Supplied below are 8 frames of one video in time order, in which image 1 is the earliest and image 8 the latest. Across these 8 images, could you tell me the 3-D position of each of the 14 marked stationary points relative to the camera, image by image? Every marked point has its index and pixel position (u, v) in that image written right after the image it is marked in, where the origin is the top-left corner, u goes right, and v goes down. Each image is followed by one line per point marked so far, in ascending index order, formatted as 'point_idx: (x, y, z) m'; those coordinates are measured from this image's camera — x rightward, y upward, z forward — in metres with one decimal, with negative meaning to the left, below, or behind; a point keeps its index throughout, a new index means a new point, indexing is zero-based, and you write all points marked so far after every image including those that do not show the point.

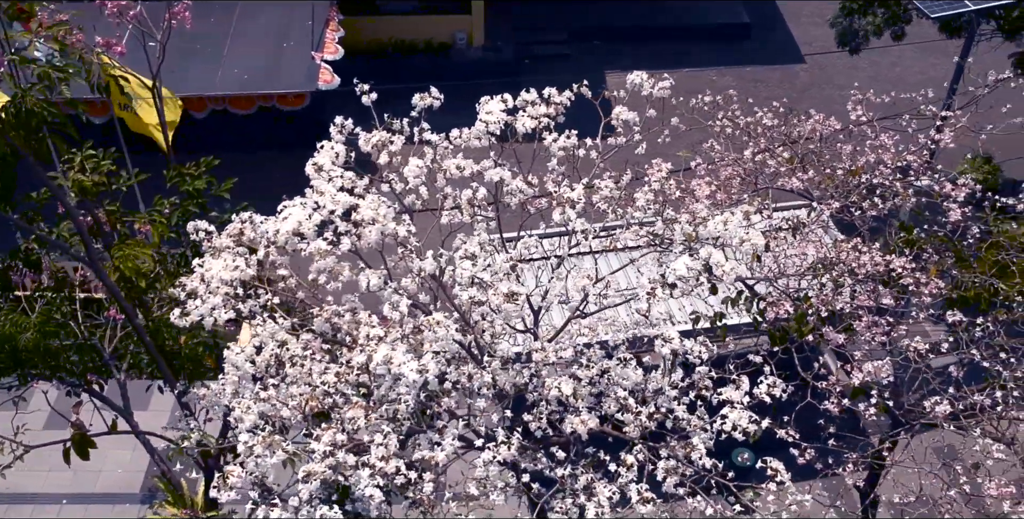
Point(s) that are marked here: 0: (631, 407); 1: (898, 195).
0: (+0.8, -0.9, +6.4) m
1: (+3.2, +0.6, +8.5) m
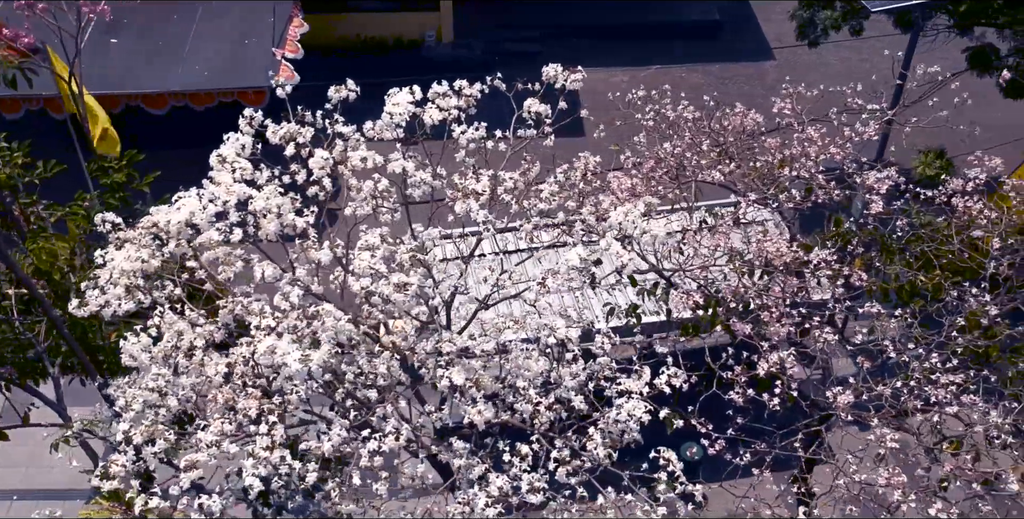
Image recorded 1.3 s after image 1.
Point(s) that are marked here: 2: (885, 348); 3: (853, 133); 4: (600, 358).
0: (+0.1, -0.9, +6.4) m
1: (+2.6, +0.6, +8.5) m
2: (+2.7, -0.6, +7.4) m
3: (+3.0, +1.1, +8.9) m
4: (+0.6, -0.6, +6.7) m
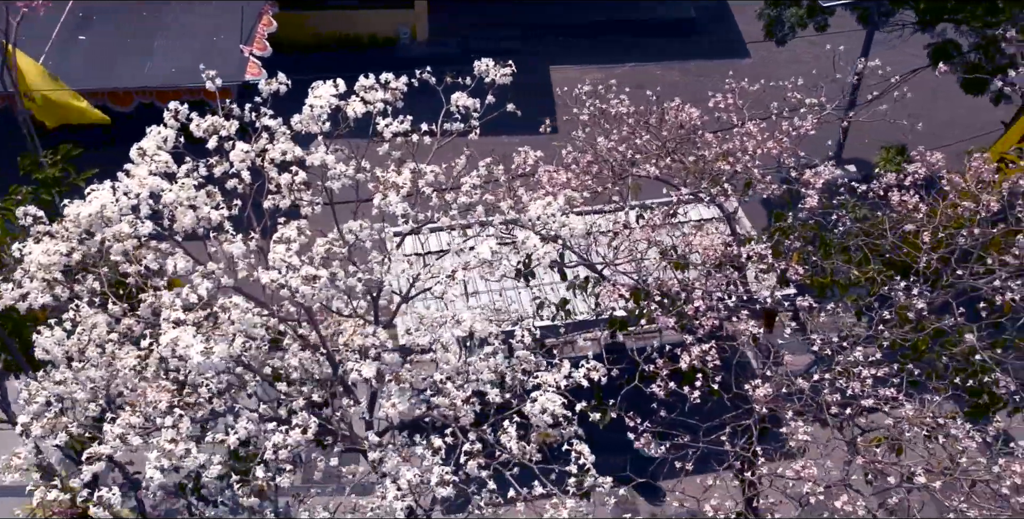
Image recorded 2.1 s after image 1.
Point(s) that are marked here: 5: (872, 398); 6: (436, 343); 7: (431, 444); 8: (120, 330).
0: (-0.4, -0.8, +6.4) m
1: (+2.1, +0.7, +8.5) m
2: (+2.2, -0.6, +7.4) m
3: (+2.4, +1.1, +8.9) m
4: (0.0, -0.6, +6.7) m
5: (+2.4, -0.9, +6.7) m
6: (-0.5, -0.5, +6.5) m
7: (-0.5, -1.1, +6.1) m
8: (-2.4, -0.4, +6.2) m
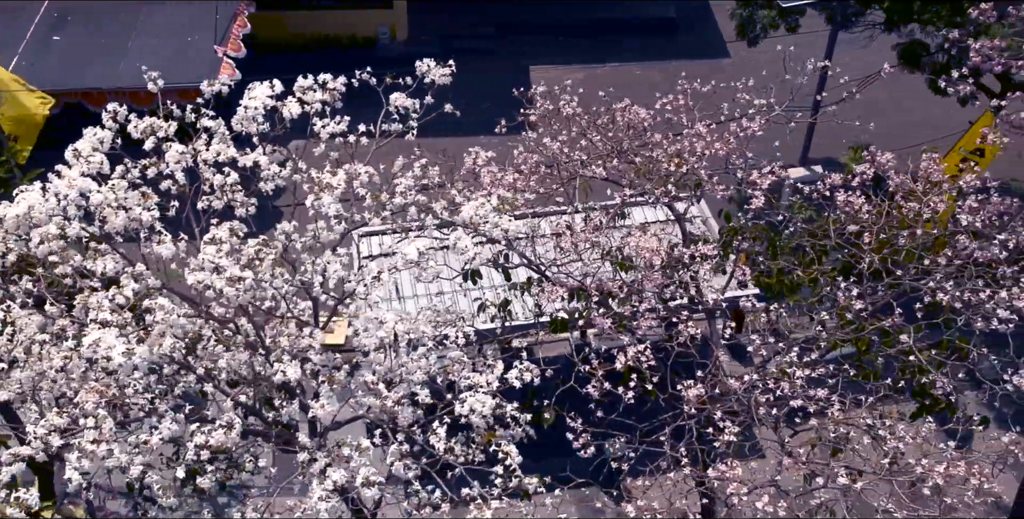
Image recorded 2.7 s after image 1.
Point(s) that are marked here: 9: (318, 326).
0: (-0.9, -0.8, +6.4) m
1: (+1.6, +0.7, +8.5) m
2: (+1.7, -0.6, +7.4) m
3: (+2.0, +1.1, +8.9) m
4: (-0.4, -0.6, +6.7) m
5: (+1.9, -0.9, +6.7) m
6: (-0.9, -0.5, +6.5) m
7: (-0.9, -1.1, +6.1) m
8: (-2.8, -0.4, +6.2) m
9: (-1.2, -0.4, +6.6) m
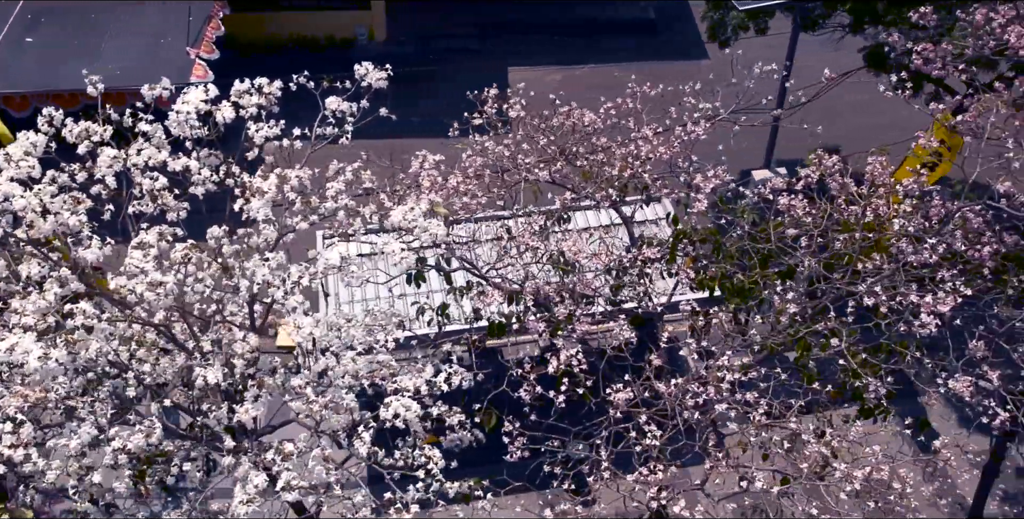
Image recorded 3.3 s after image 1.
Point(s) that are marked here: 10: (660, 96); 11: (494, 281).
0: (-1.3, -0.9, +6.5) m
1: (+1.1, +0.6, +8.5) m
2: (+1.3, -0.6, +7.4) m
3: (+1.5, +1.1, +8.9) m
4: (-0.9, -0.6, +6.7) m
5: (+1.4, -0.9, +6.7) m
6: (-1.4, -0.6, +6.5) m
7: (-1.4, -1.1, +6.2) m
8: (-3.3, -0.5, +6.2) m
9: (-1.7, -0.5, +6.6) m
10: (+1.3, +1.5, +9.3) m
11: (-0.1, -0.2, +7.7) m
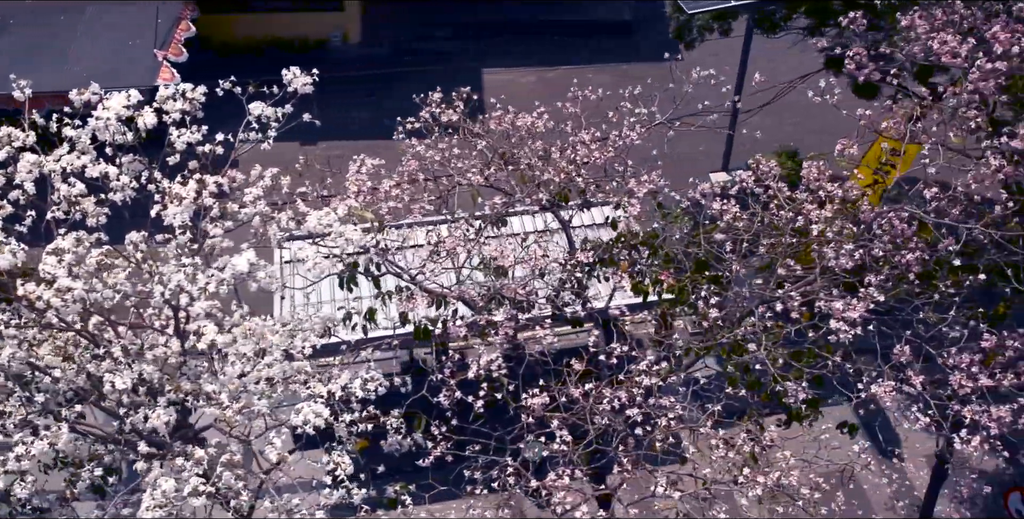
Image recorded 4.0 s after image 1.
0: (-1.9, -0.9, +6.5) m
1: (+0.6, +0.6, +8.6) m
2: (+0.7, -0.7, +7.4) m
3: (+1.0, +1.1, +8.9) m
4: (-1.4, -0.7, +6.7) m
5: (+0.9, -1.0, +6.7) m
6: (-1.9, -0.6, +6.6) m
7: (-1.9, -1.2, +6.2) m
8: (-3.8, -0.5, +6.2) m
9: (-2.3, -0.5, +6.6) m
10: (+0.8, +1.5, +9.3) m
11: (-0.7, -0.2, +7.8) m
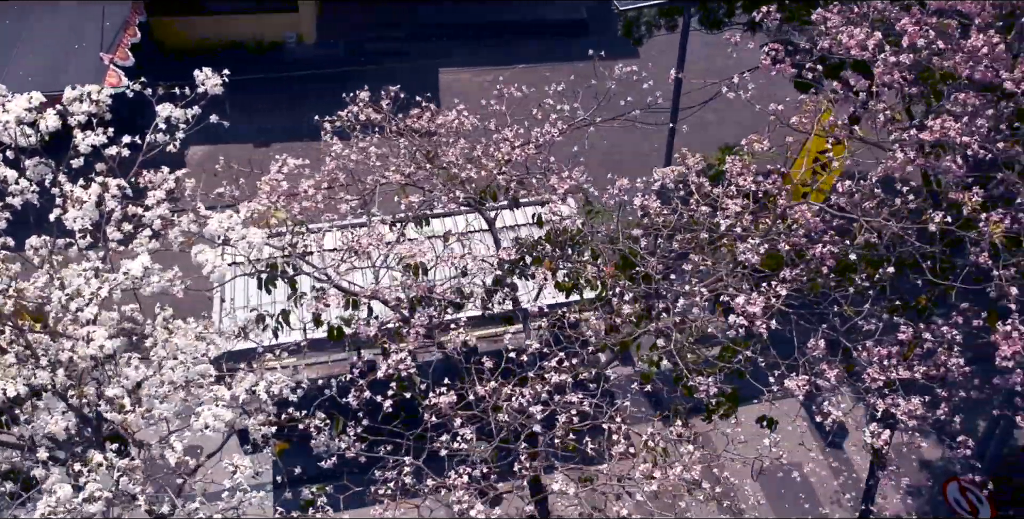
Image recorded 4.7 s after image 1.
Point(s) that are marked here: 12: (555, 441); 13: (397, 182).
0: (-2.5, -0.9, +6.4) m
1: (-0.1, +0.6, +8.5) m
2: (+0.1, -0.6, +7.4) m
3: (+0.3, +1.1, +8.9) m
4: (-2.0, -0.7, +6.6) m
5: (+0.3, -1.0, +6.7) m
6: (-2.5, -0.6, +6.5) m
7: (-2.5, -1.2, +6.1) m
8: (-4.5, -0.6, +6.1) m
9: (-2.9, -0.5, +6.5) m
10: (+0.1, +1.5, +9.3) m
11: (-1.3, -0.2, +7.7) m
12: (+0.3, -1.1, +6.4) m
13: (-0.9, +0.6, +8.5) m
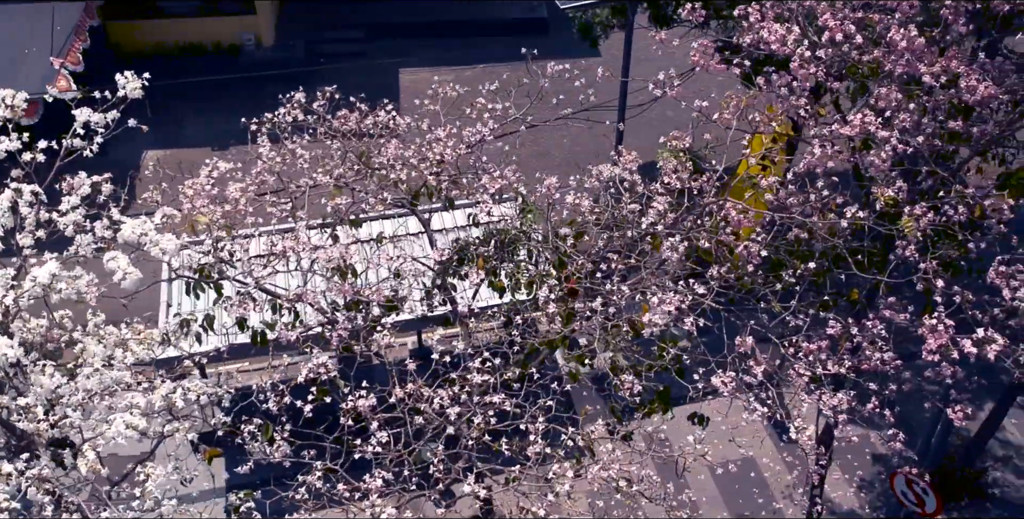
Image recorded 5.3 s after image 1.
0: (-3.0, -1.0, +6.3) m
1: (-0.7, +0.6, +8.5) m
2: (-0.5, -0.6, +7.4) m
3: (-0.3, +1.1, +8.8) m
4: (-2.6, -0.7, +6.6) m
5: (-0.2, -1.0, +6.7) m
6: (-3.1, -0.7, +6.4) m
7: (-3.0, -1.2, +6.0) m
8: (-5.0, -0.6, +6.0) m
9: (-3.4, -0.6, +6.5) m
10: (-0.5, +1.5, +9.3) m
11: (-1.9, -0.2, +7.7) m
12: (-0.2, -1.1, +6.4) m
13: (-1.5, +0.6, +8.4) m
